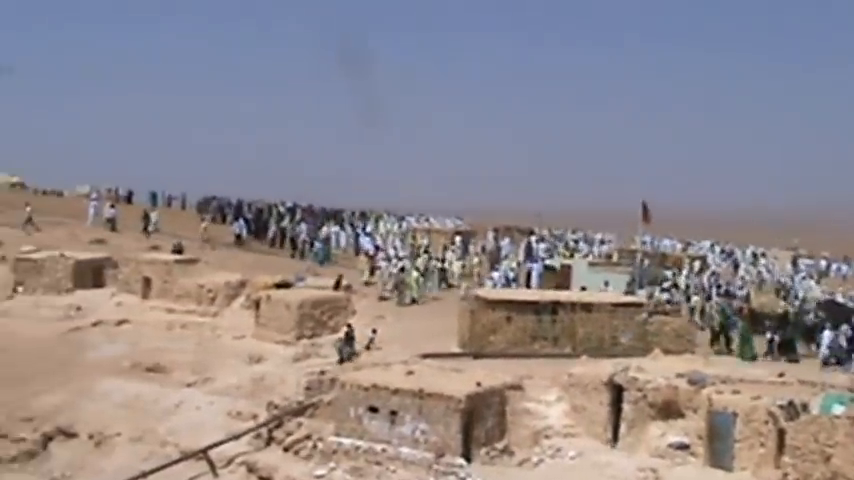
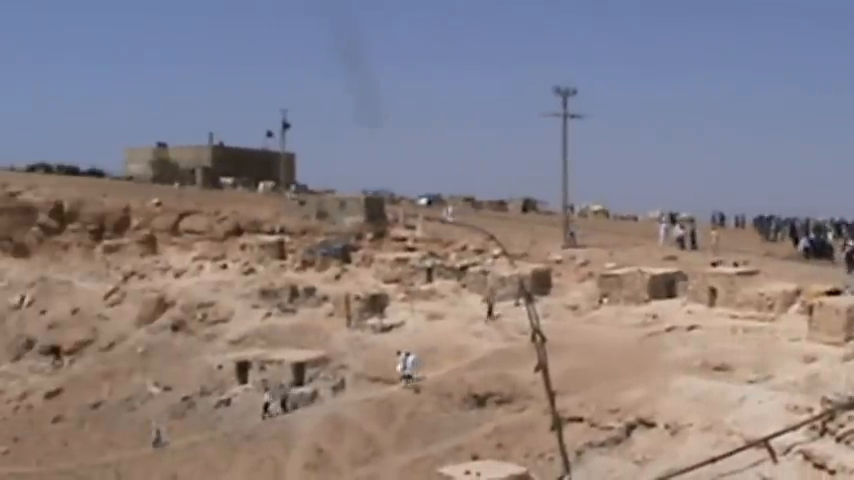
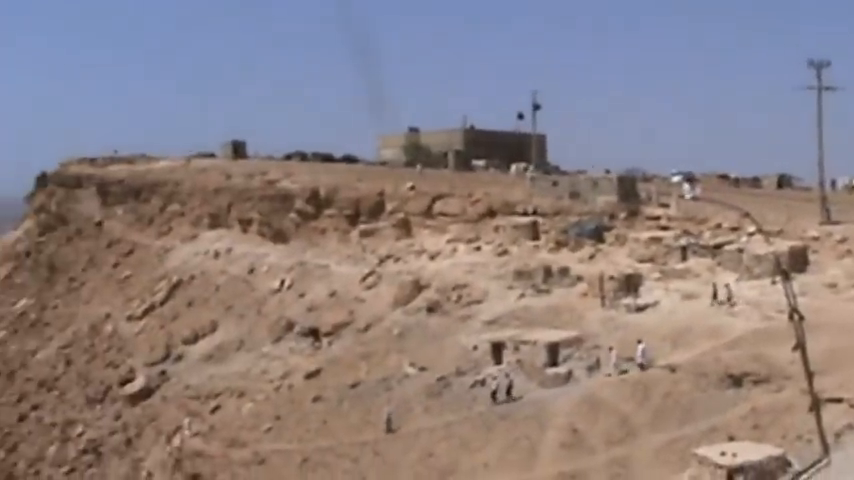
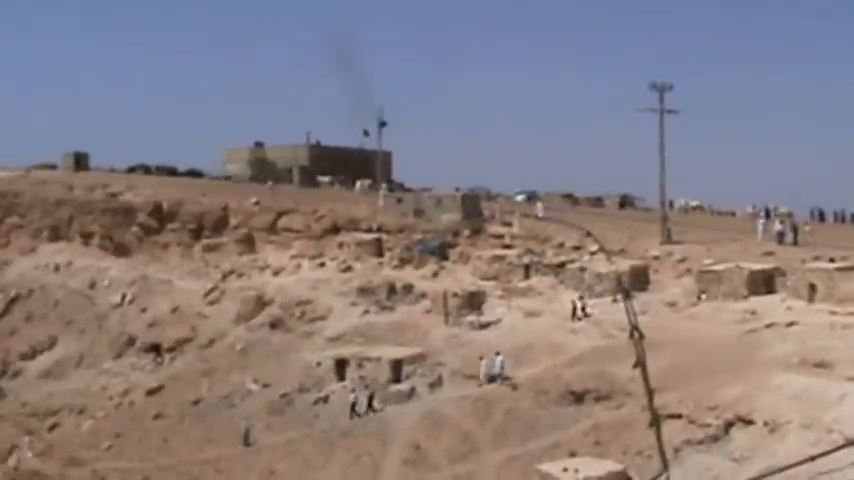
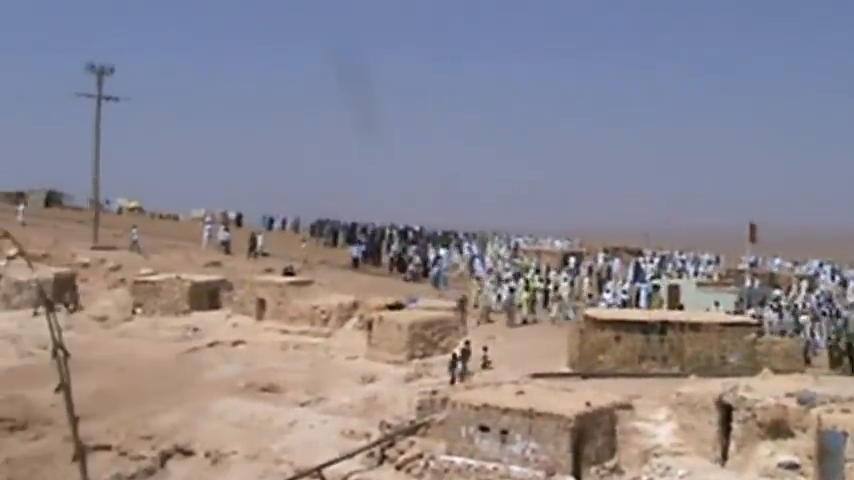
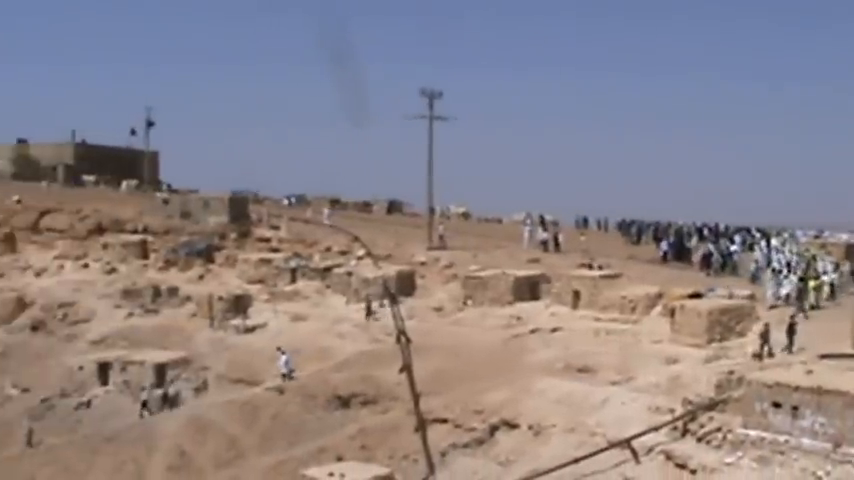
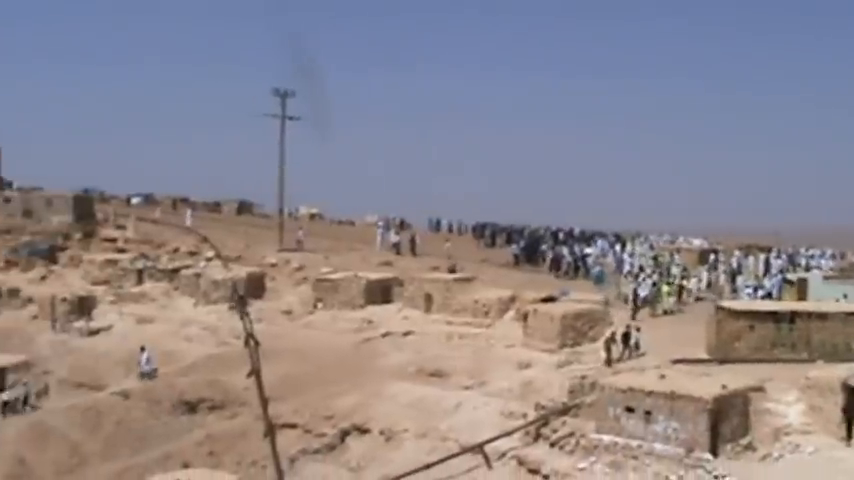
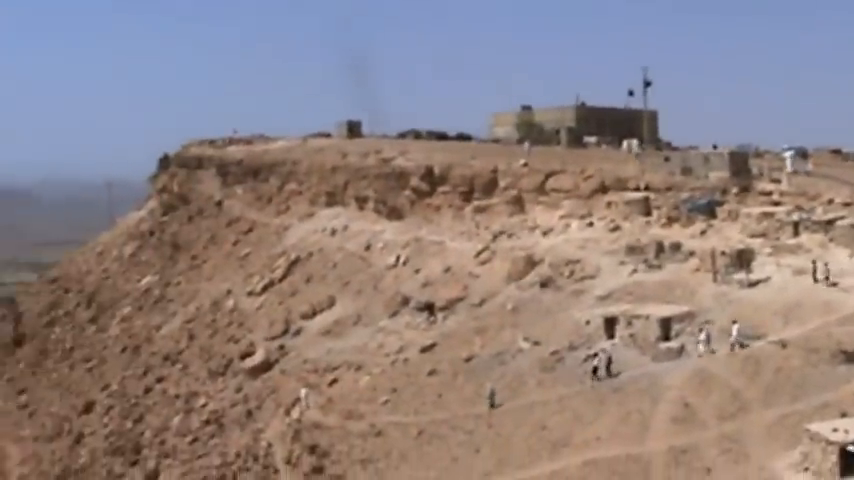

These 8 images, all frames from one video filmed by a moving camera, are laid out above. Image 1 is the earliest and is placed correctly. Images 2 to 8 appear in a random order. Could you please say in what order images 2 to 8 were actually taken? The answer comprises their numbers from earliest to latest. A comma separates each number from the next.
5, 7, 6, 2, 4, 3, 8
